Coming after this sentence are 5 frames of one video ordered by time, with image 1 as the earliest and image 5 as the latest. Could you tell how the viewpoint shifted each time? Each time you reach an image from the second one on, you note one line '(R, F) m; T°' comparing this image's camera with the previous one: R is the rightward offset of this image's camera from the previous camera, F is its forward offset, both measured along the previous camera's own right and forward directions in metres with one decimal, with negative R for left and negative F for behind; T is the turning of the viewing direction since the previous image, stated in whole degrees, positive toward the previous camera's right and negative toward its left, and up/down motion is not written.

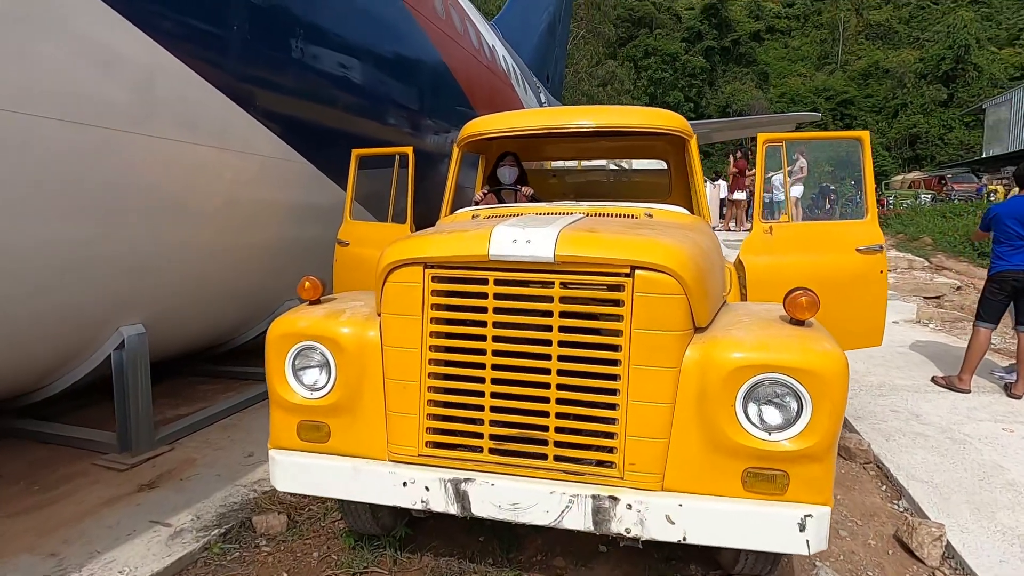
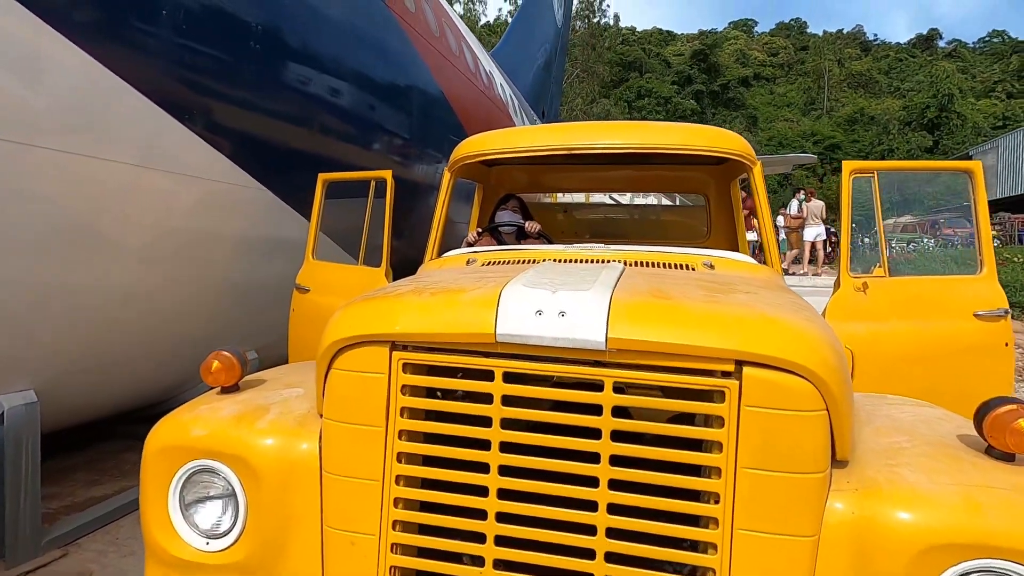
(-0.1, +0.8) m; +1°
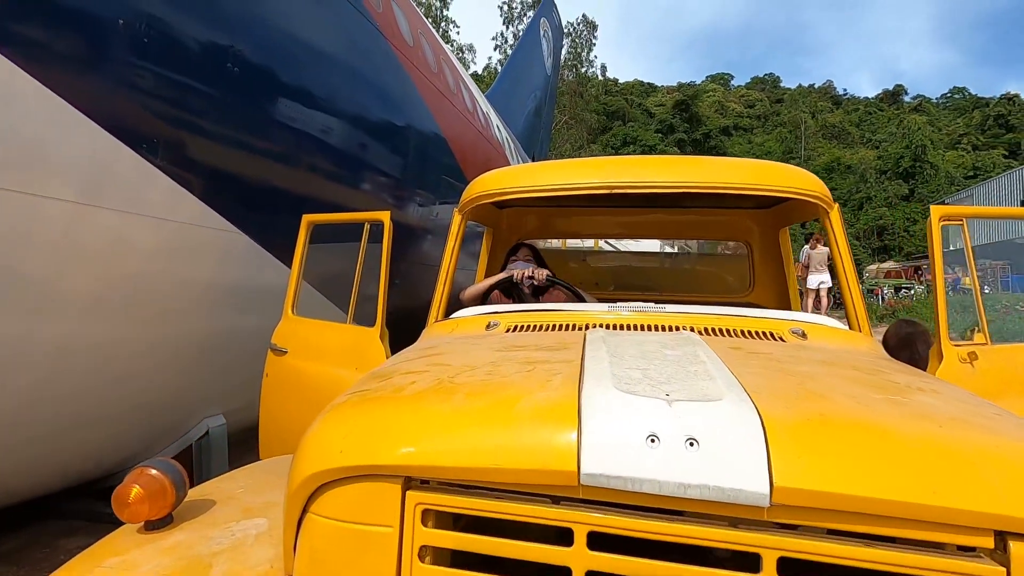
(-0.1, +0.5) m; +1°
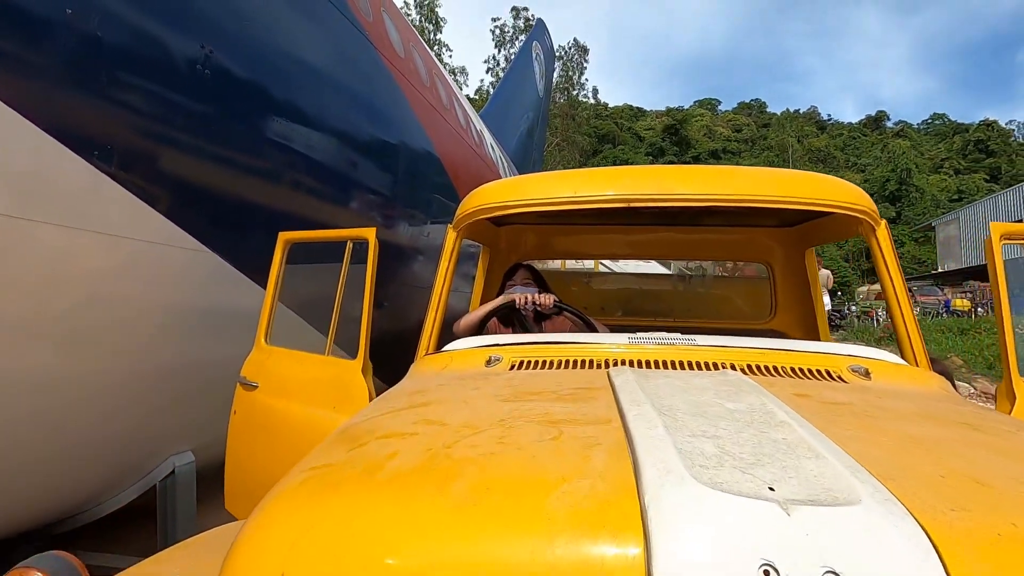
(0.0, +0.3) m; +1°
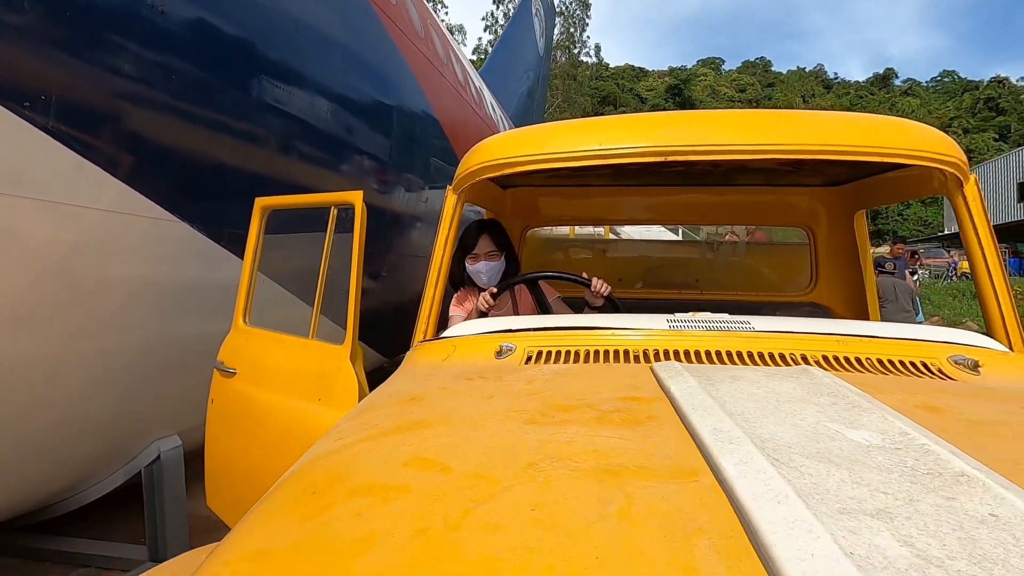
(0.0, +0.3) m; 0°
